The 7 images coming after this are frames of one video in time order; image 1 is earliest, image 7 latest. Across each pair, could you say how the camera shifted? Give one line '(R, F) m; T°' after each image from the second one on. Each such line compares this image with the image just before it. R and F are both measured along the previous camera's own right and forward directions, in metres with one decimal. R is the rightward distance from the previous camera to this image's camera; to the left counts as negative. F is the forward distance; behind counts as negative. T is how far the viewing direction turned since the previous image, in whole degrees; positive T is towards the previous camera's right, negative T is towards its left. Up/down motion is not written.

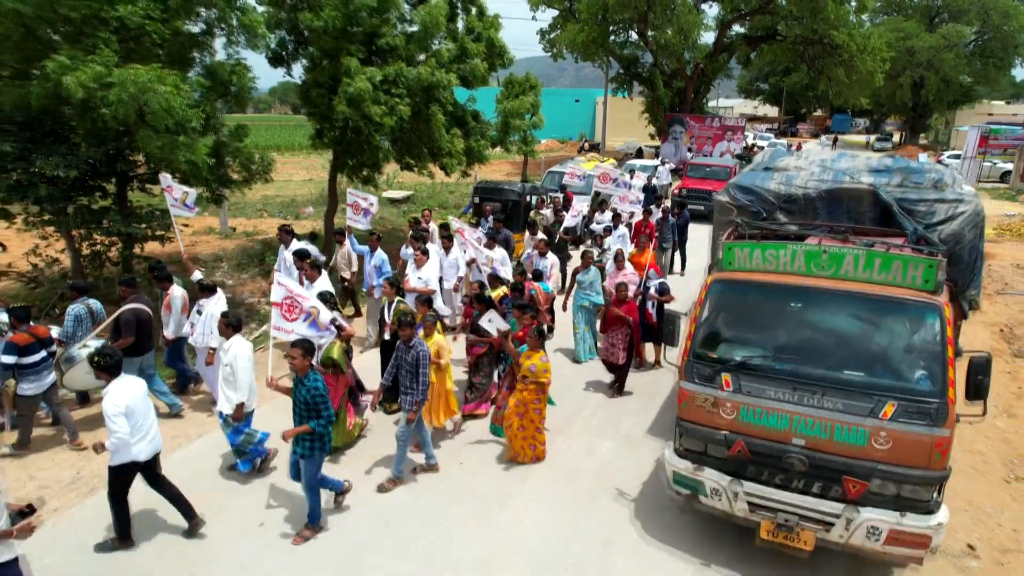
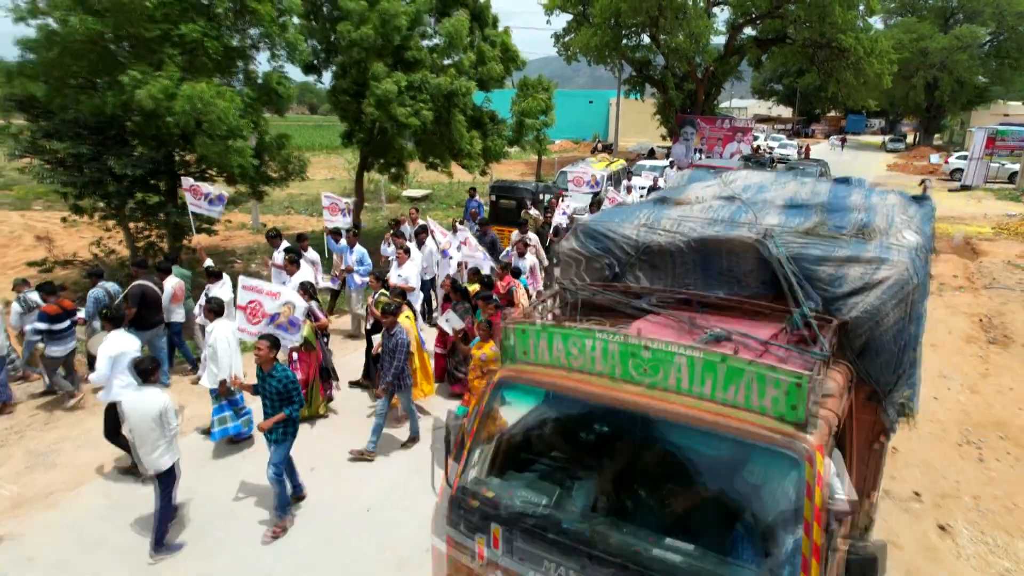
(0.0, -1.0) m; -1°
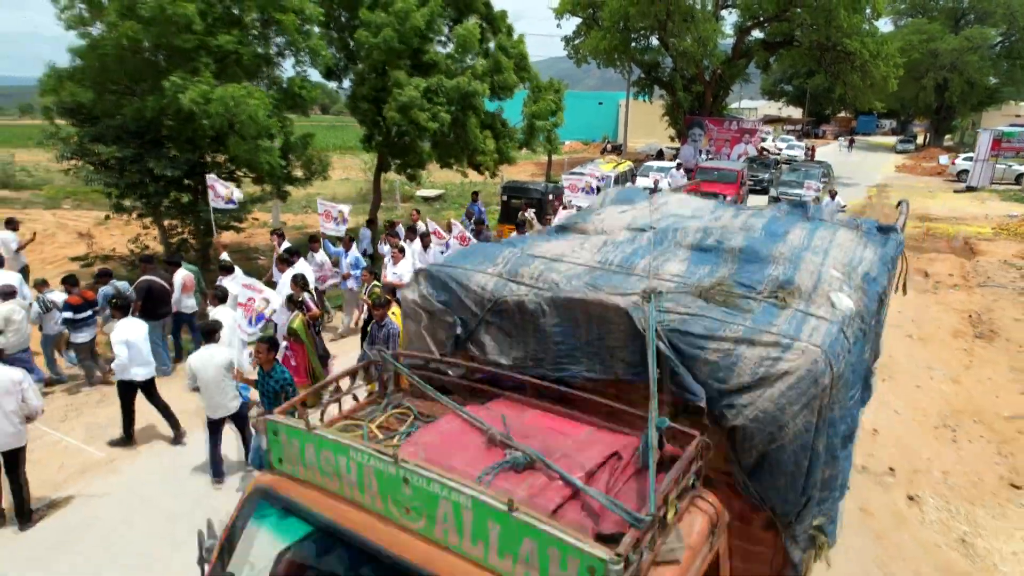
(0.0, -0.7) m; -1°
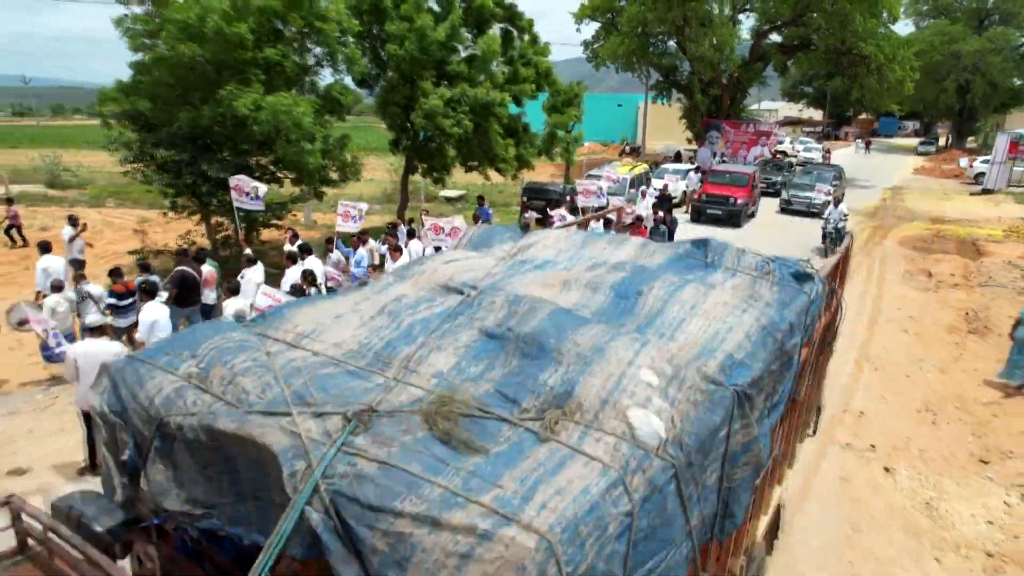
(0.0, -0.9) m; -2°
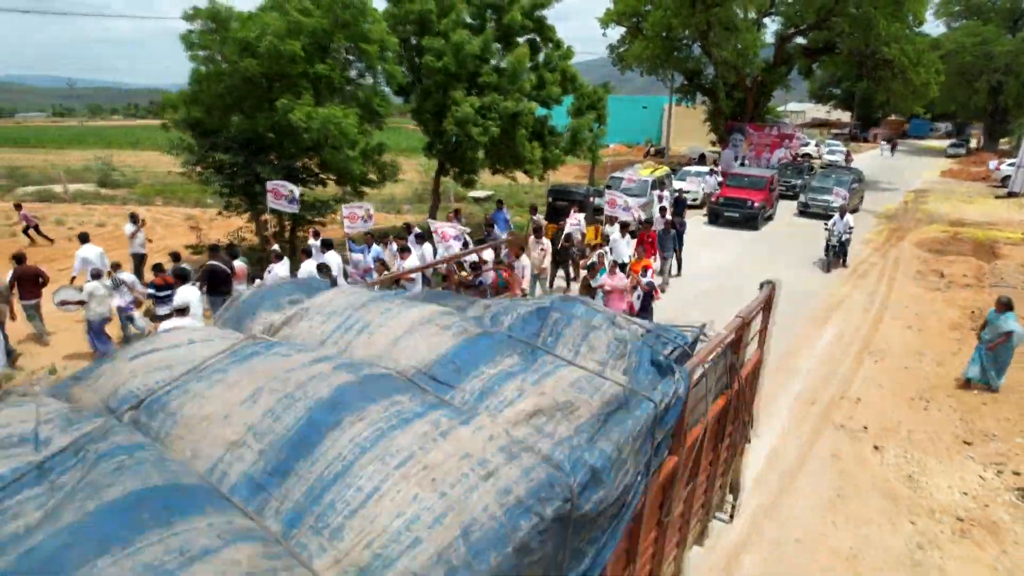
(0.0, -0.9) m; -2°
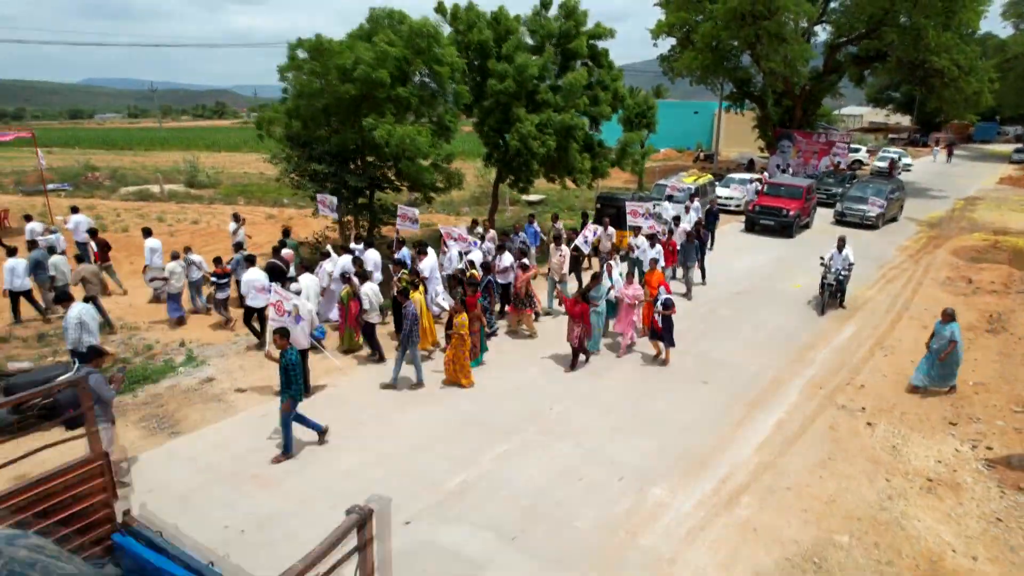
(0.0, -1.8) m; -4°
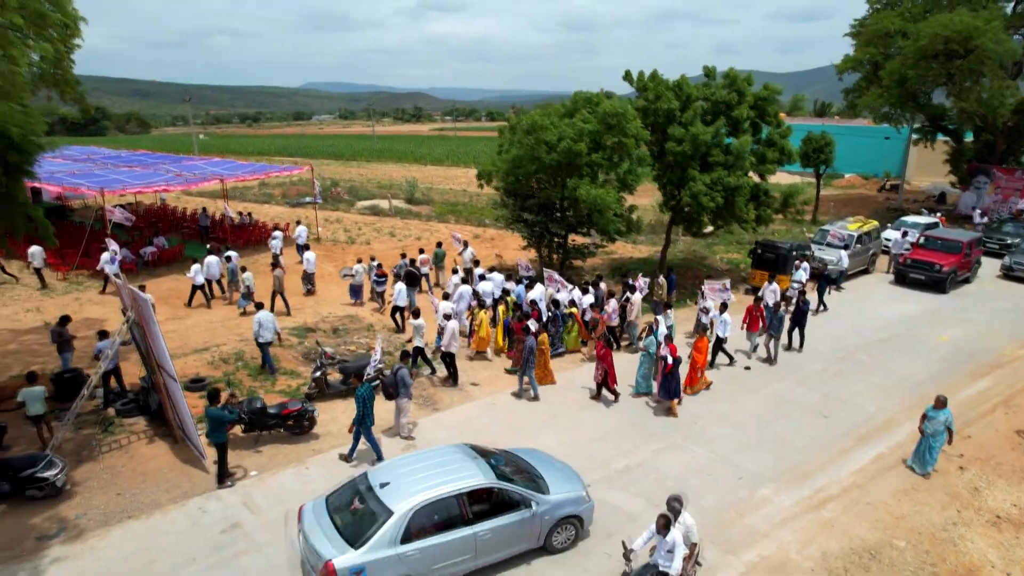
(+0.2, -3.8) m; -15°
